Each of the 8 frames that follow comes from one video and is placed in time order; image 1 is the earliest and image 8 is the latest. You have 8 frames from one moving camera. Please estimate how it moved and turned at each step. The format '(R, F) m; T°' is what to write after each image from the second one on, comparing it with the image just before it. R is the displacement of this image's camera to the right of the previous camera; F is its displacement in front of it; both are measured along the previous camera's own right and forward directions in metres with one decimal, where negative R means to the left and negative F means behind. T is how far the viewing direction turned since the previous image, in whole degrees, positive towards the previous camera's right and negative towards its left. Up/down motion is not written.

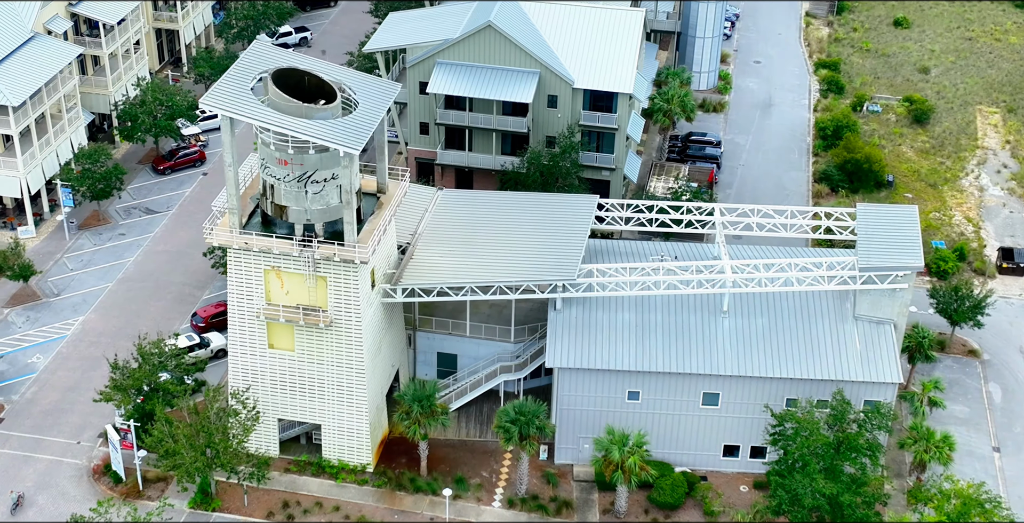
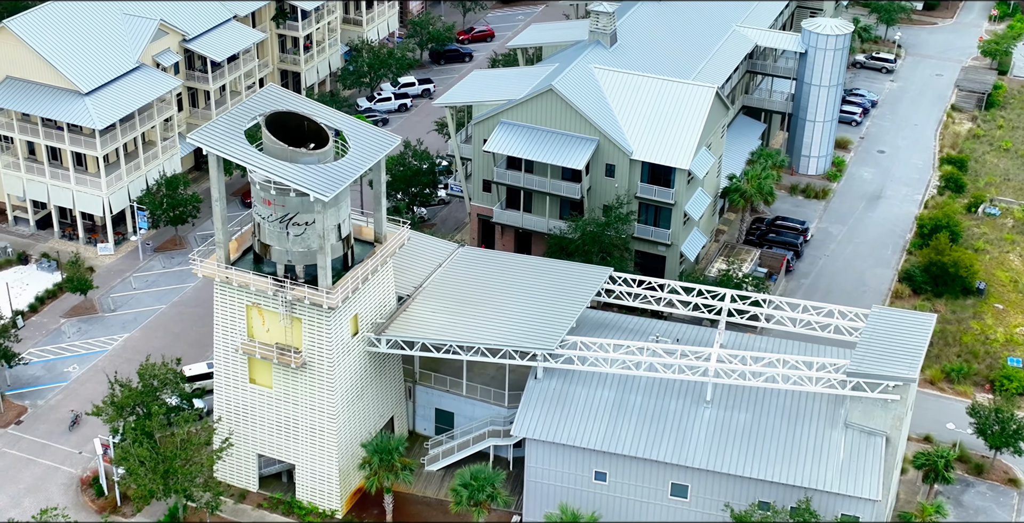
(+8.4, +1.4) m; -11°
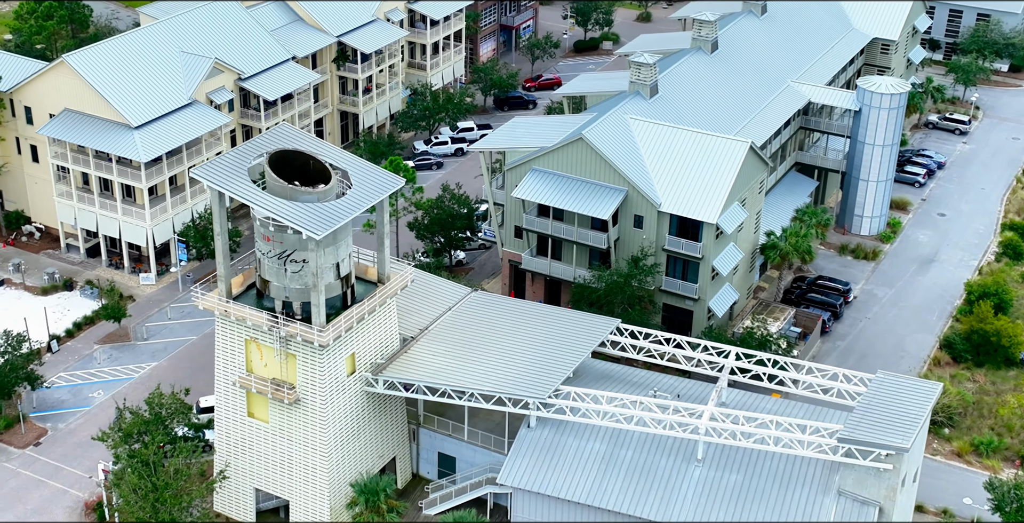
(+3.9, +0.4) m; -5°
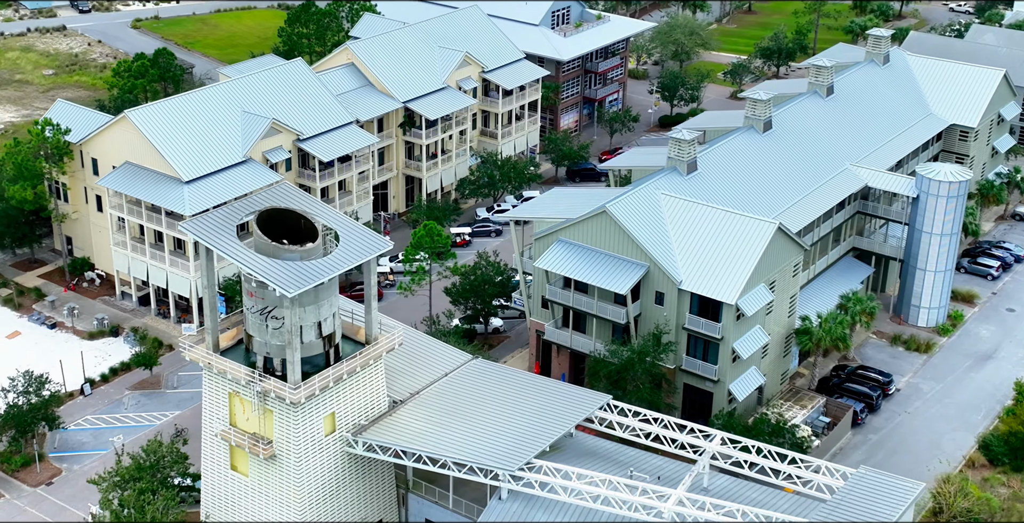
(+5.6, +0.6) m; -7°
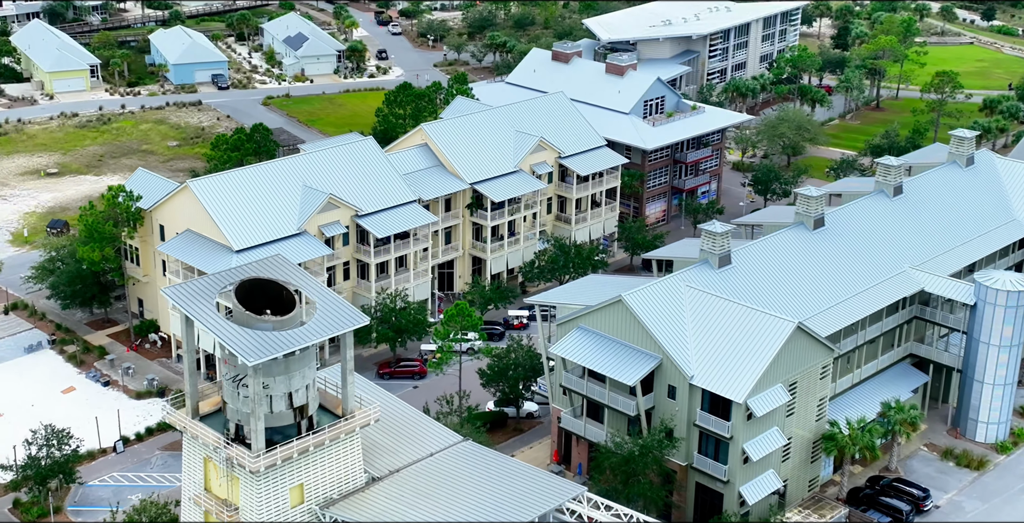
(+6.8, +0.7) m; -8°
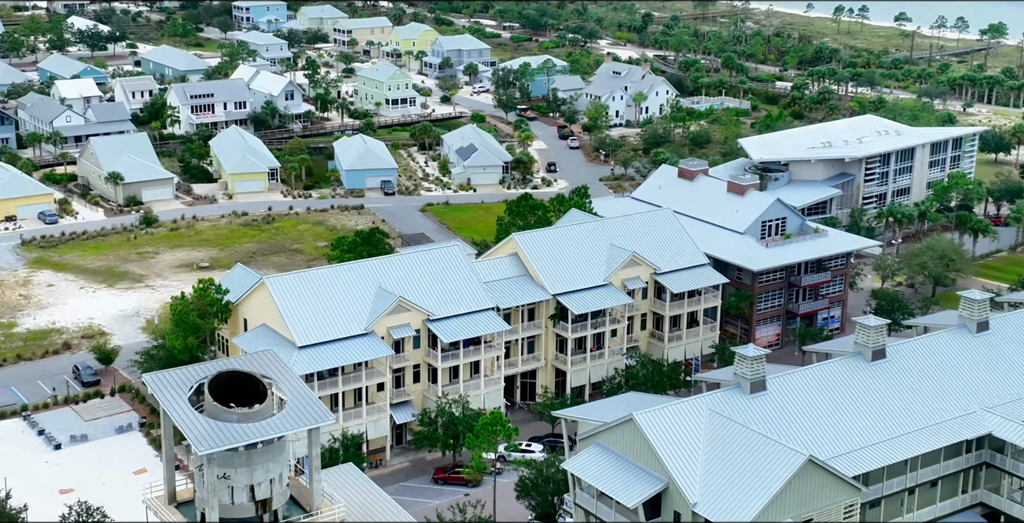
(+9.2, +1.0) m; -11°
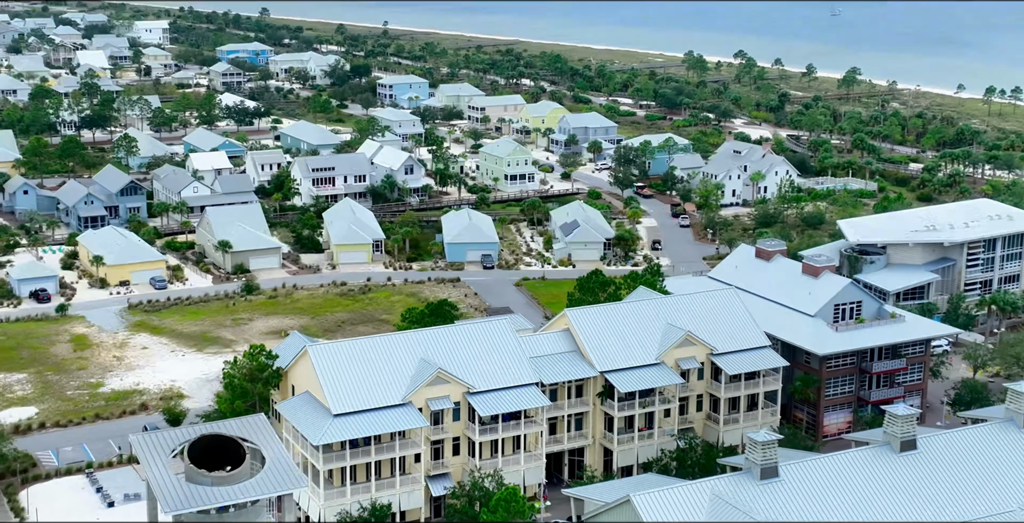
(+6.2, +0.5) m; -7°
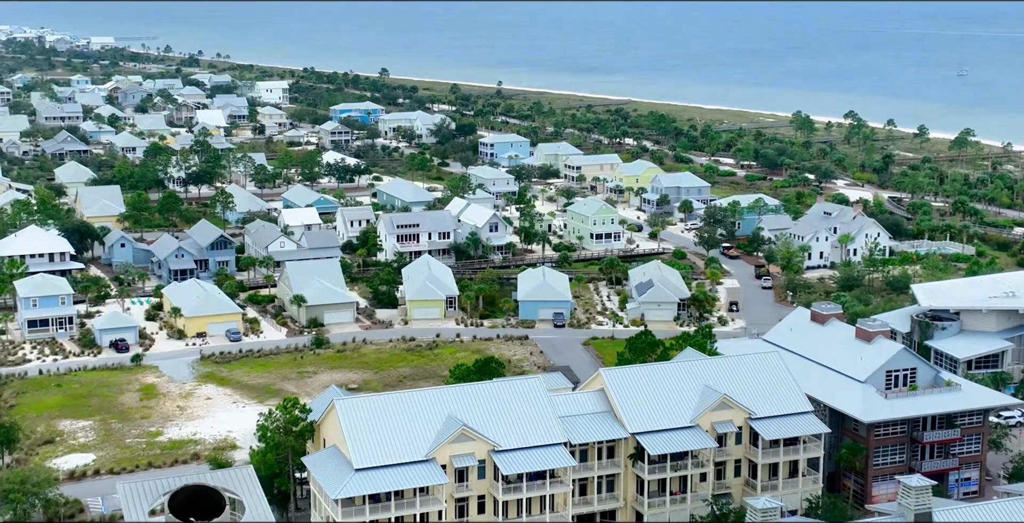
(+4.9, +0.3) m; -5°
